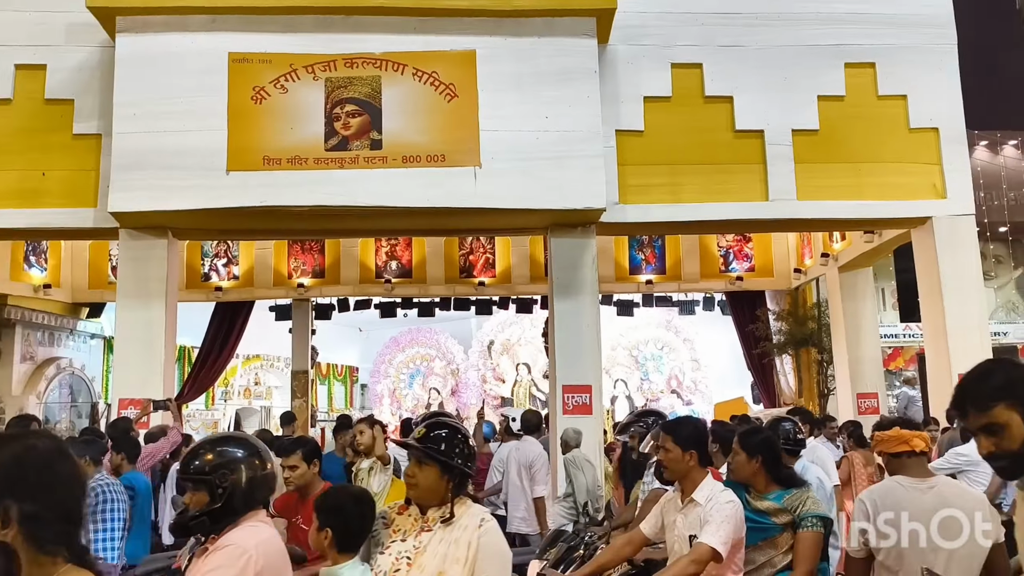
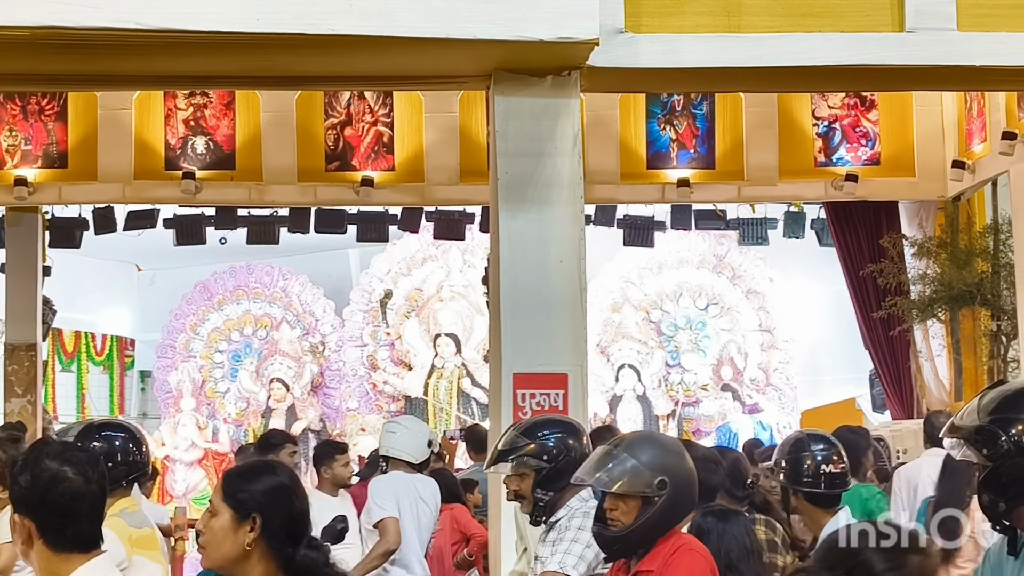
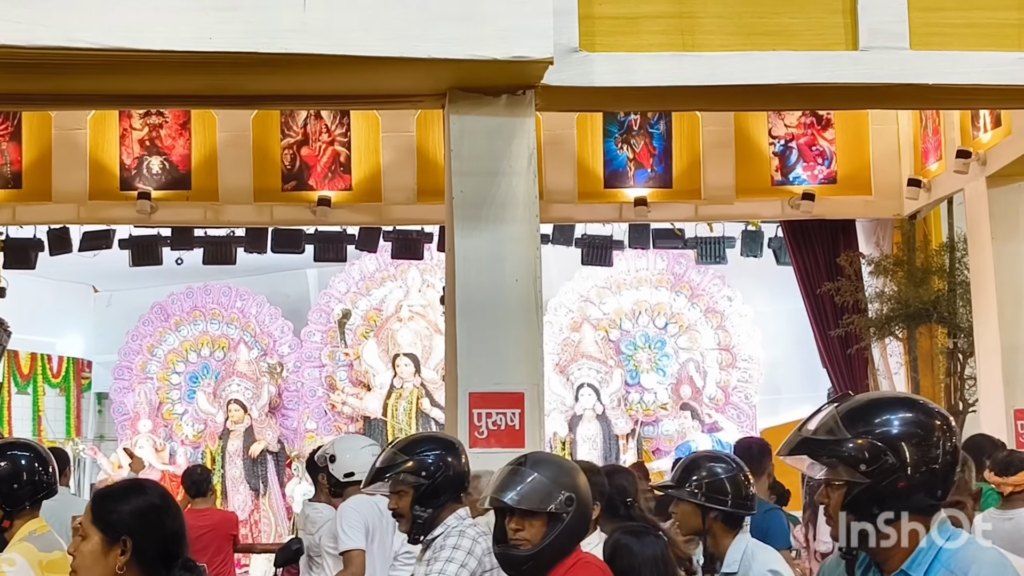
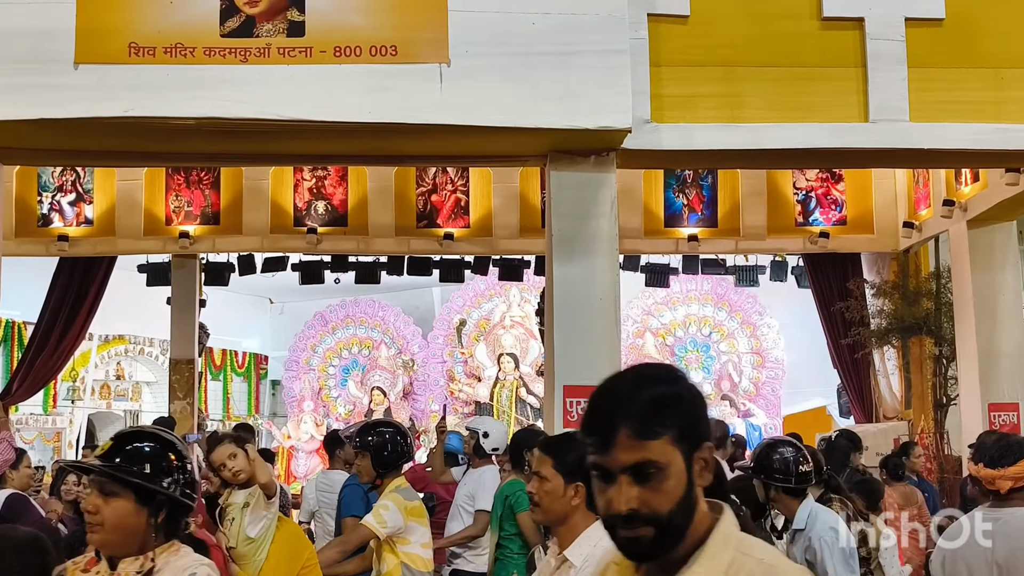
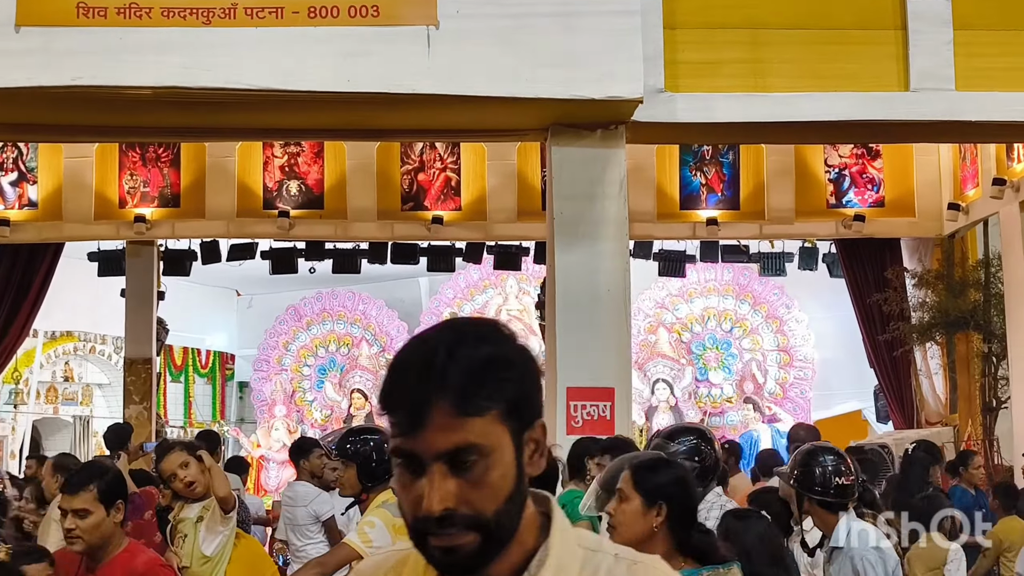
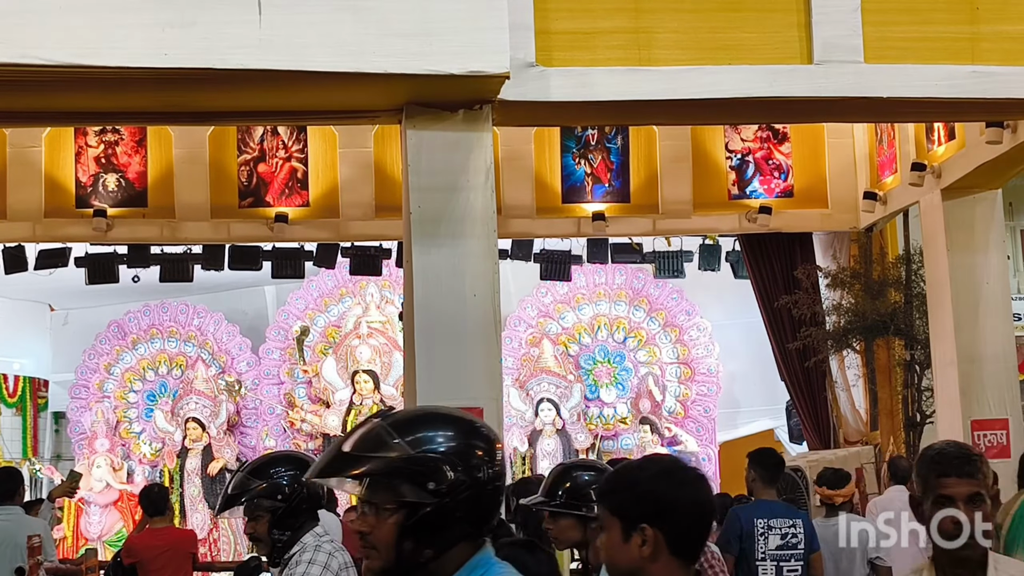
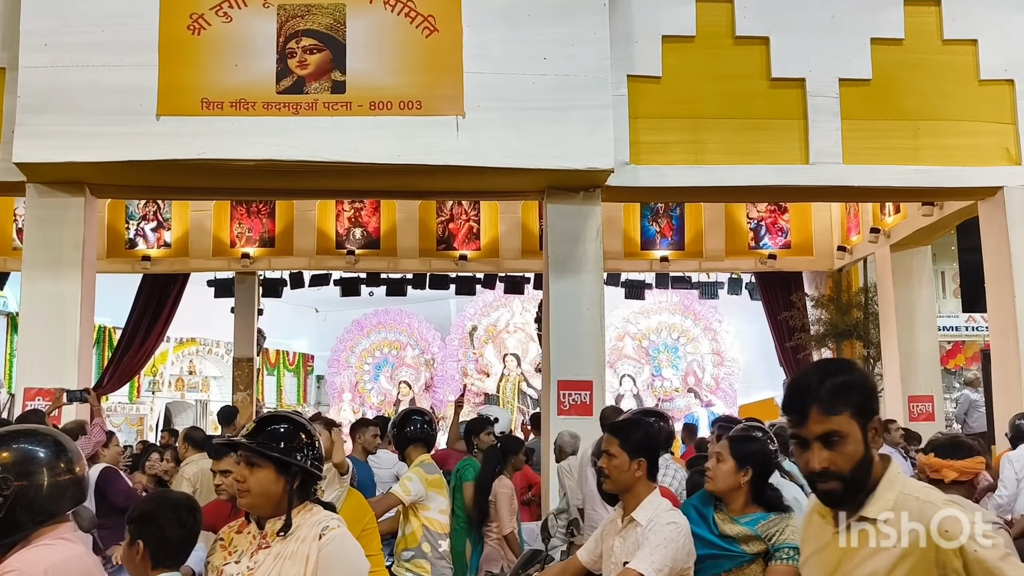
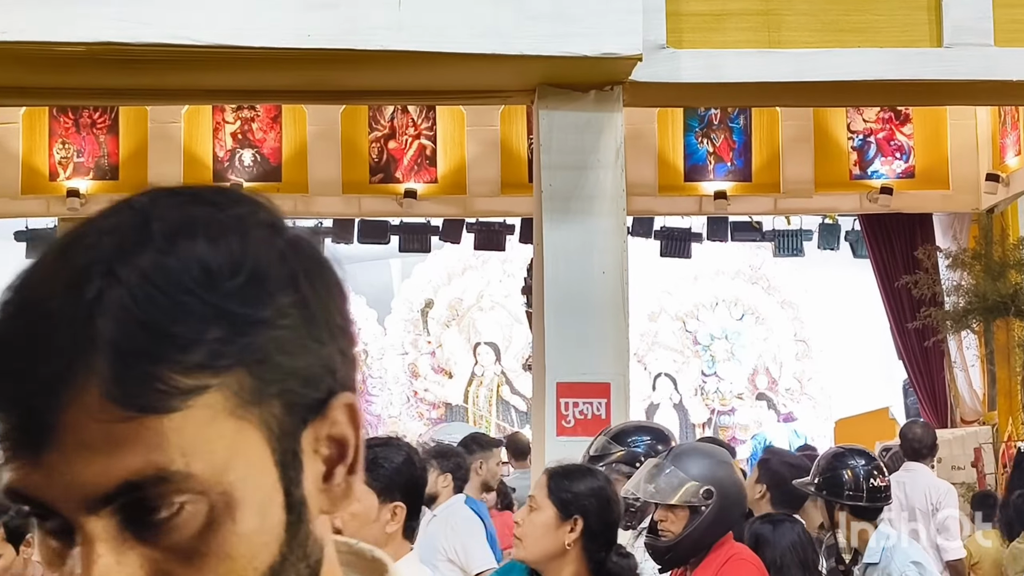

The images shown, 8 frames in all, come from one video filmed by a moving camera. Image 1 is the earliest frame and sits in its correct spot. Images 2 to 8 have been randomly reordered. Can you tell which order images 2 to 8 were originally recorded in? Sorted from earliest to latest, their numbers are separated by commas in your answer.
7, 4, 5, 8, 2, 3, 6
